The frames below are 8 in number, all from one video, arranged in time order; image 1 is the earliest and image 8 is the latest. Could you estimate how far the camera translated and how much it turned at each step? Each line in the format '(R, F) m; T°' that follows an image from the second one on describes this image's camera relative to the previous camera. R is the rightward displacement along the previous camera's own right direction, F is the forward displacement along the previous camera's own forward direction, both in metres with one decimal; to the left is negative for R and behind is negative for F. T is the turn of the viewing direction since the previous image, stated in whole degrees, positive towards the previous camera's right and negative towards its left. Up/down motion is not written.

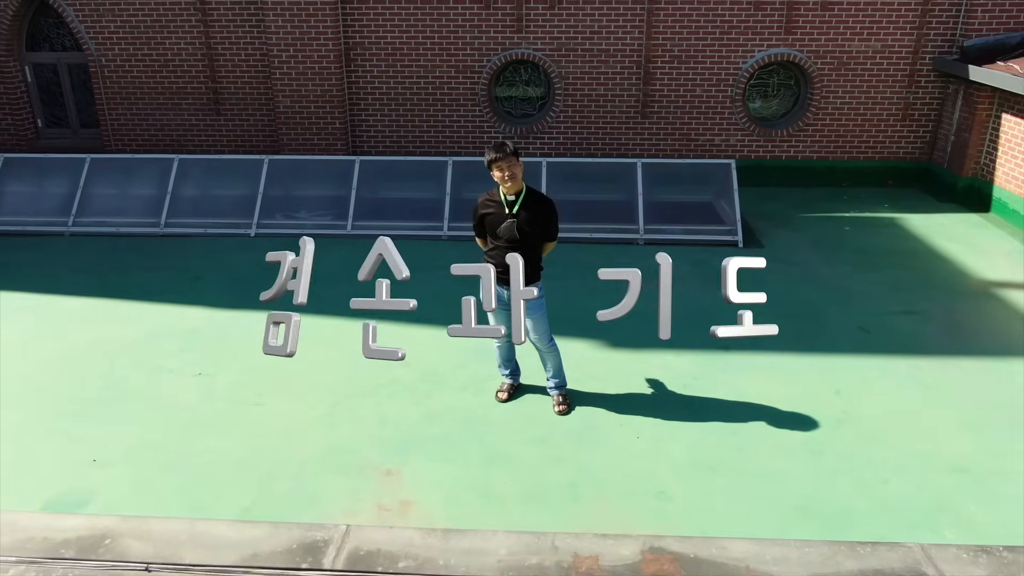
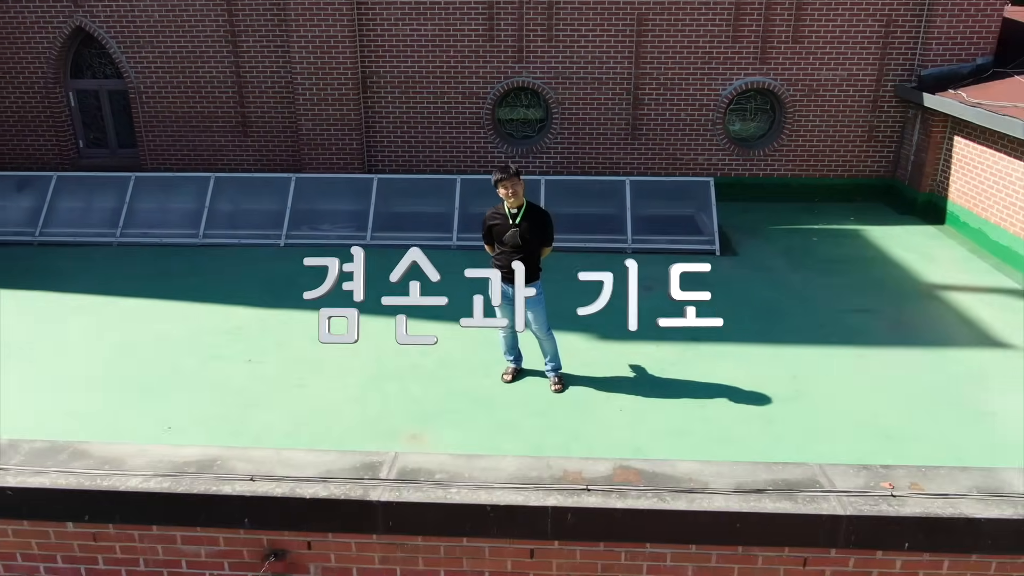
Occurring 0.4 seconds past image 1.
(0.0, -0.9) m; 0°
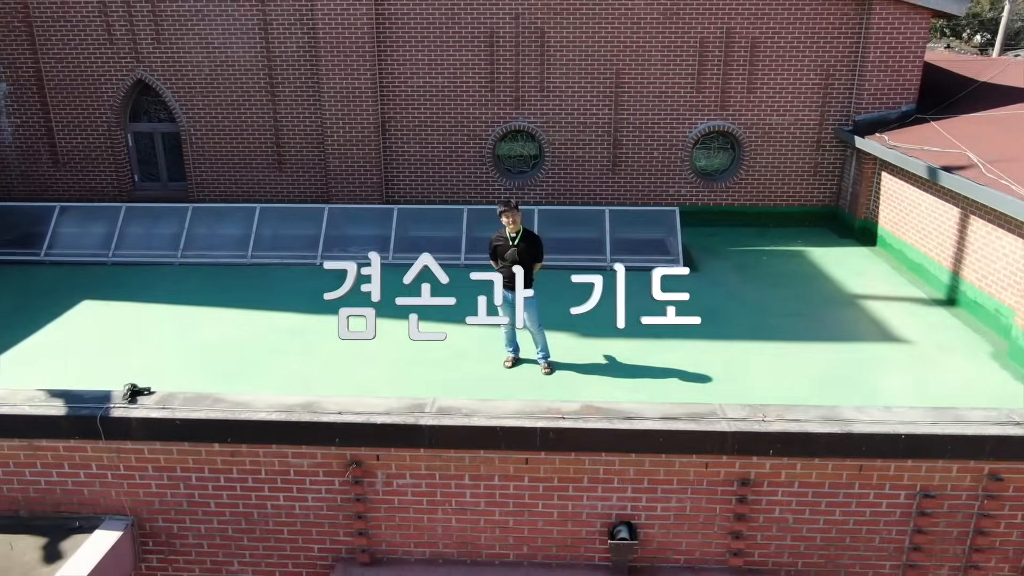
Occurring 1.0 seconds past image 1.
(0.0, -1.7) m; 0°
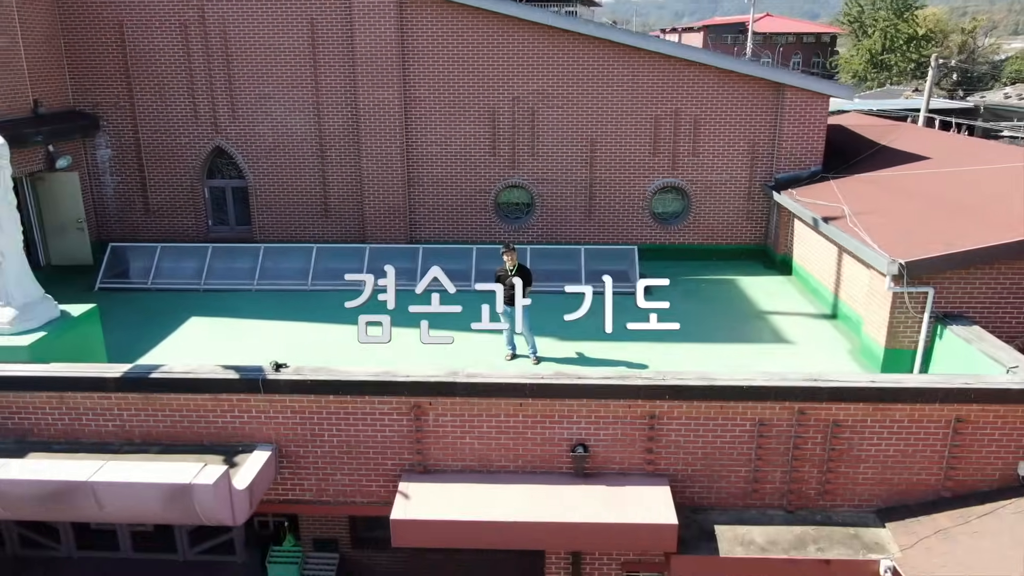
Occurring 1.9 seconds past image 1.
(0.0, -3.3) m; 0°
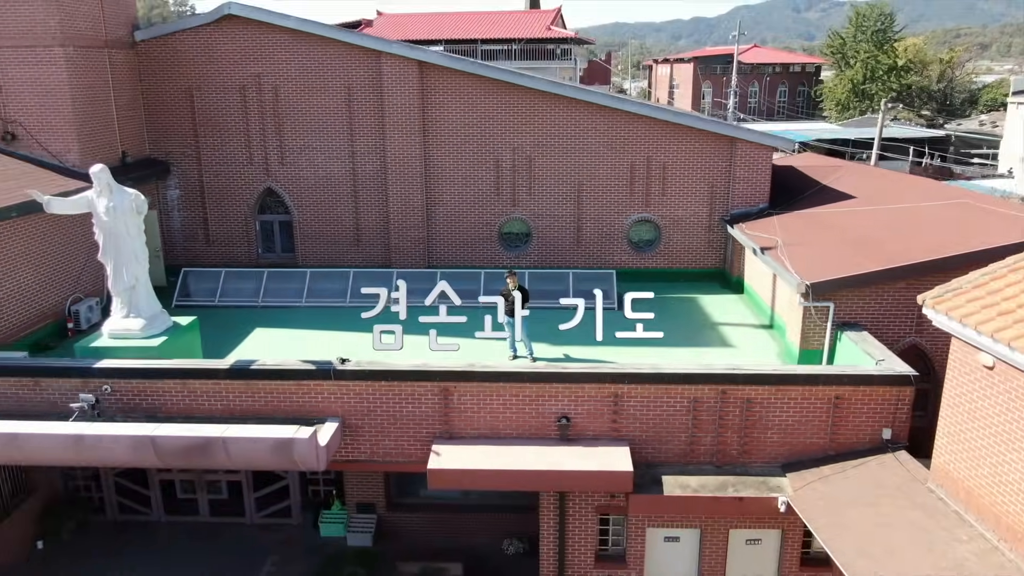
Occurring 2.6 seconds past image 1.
(0.0, -3.1) m; 0°
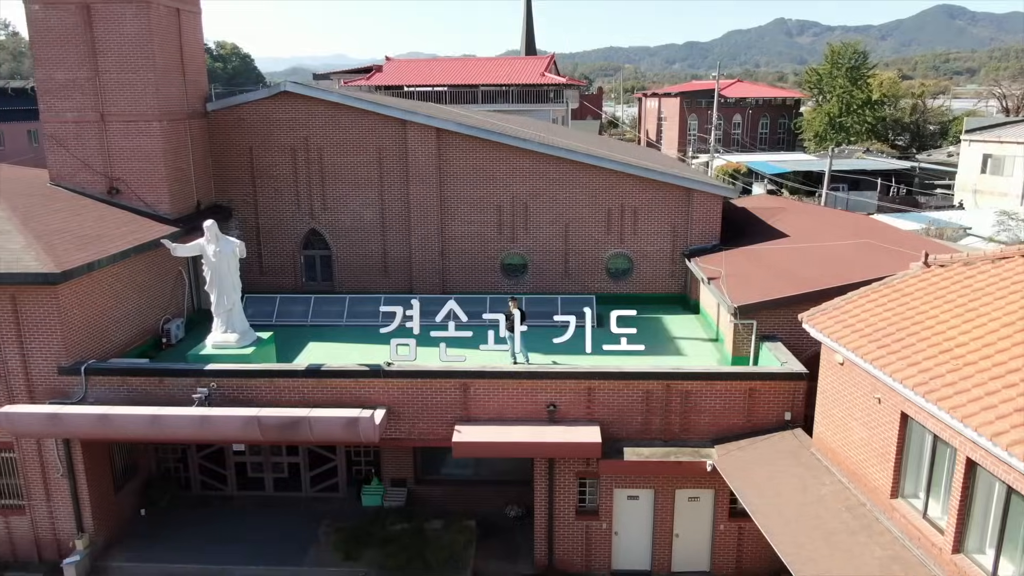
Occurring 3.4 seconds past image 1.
(-0.1, -4.2) m; 0°
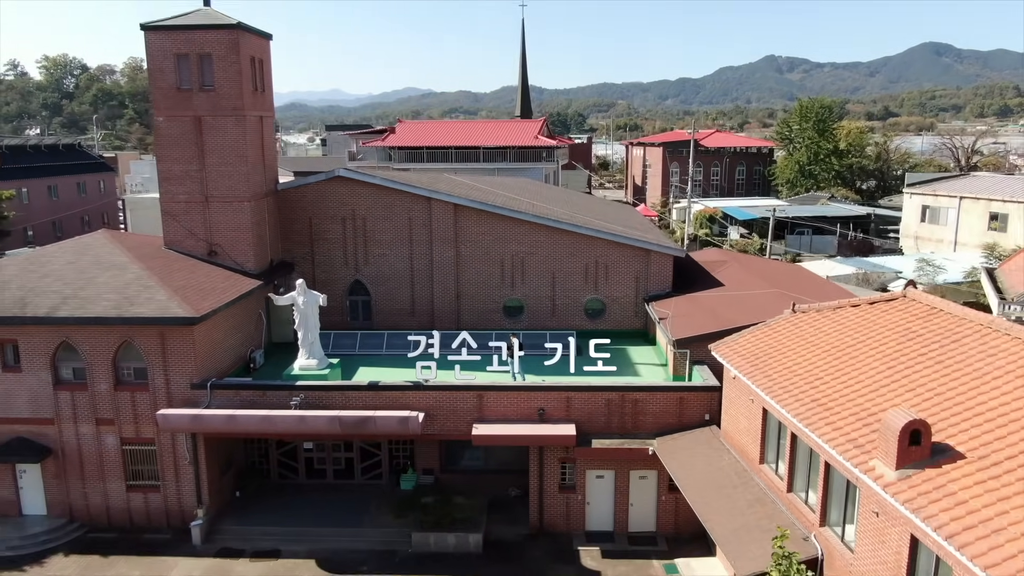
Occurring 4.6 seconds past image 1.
(-0.2, -6.6) m; 0°
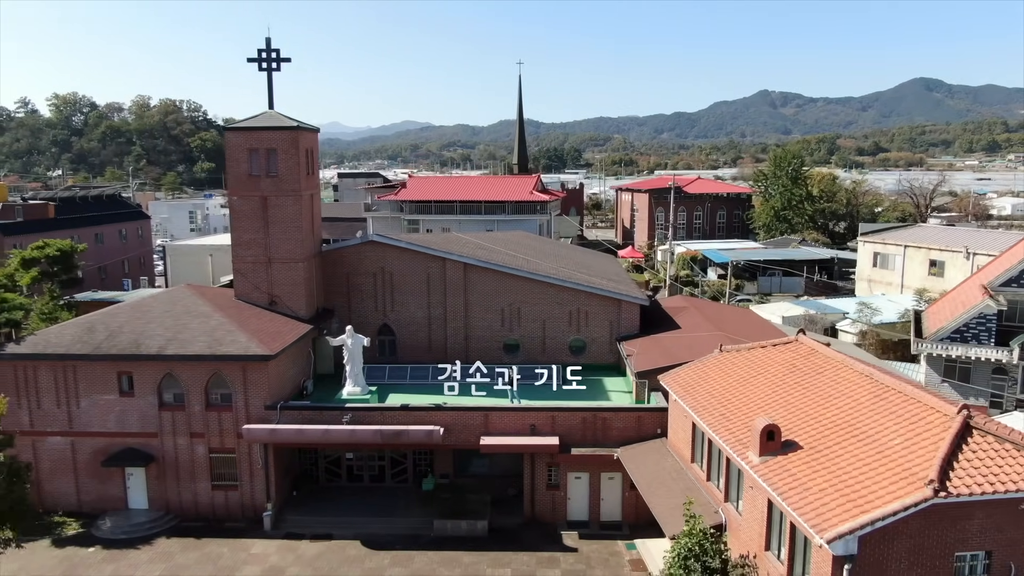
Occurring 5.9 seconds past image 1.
(0.0, -7.1) m; 0°
